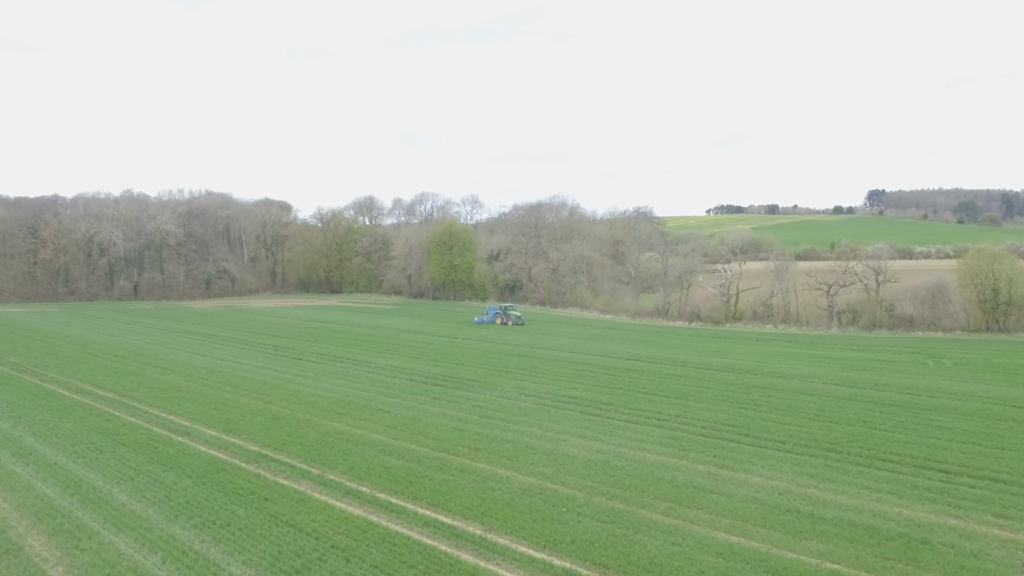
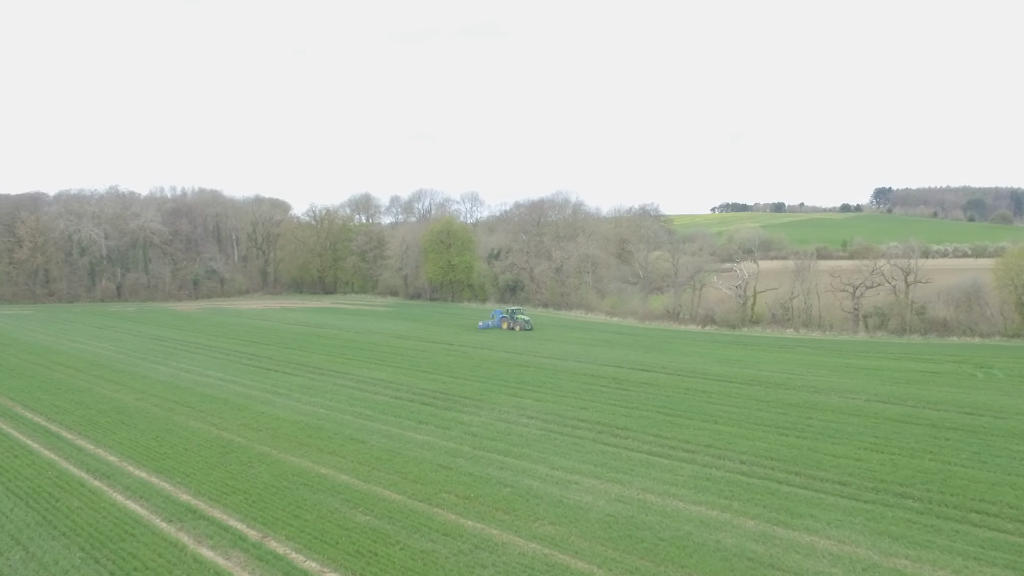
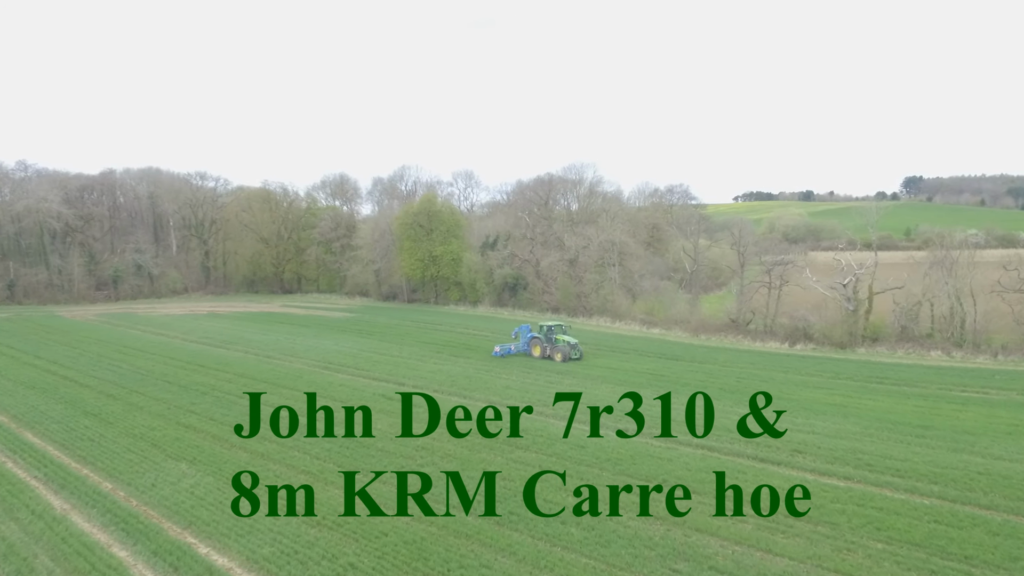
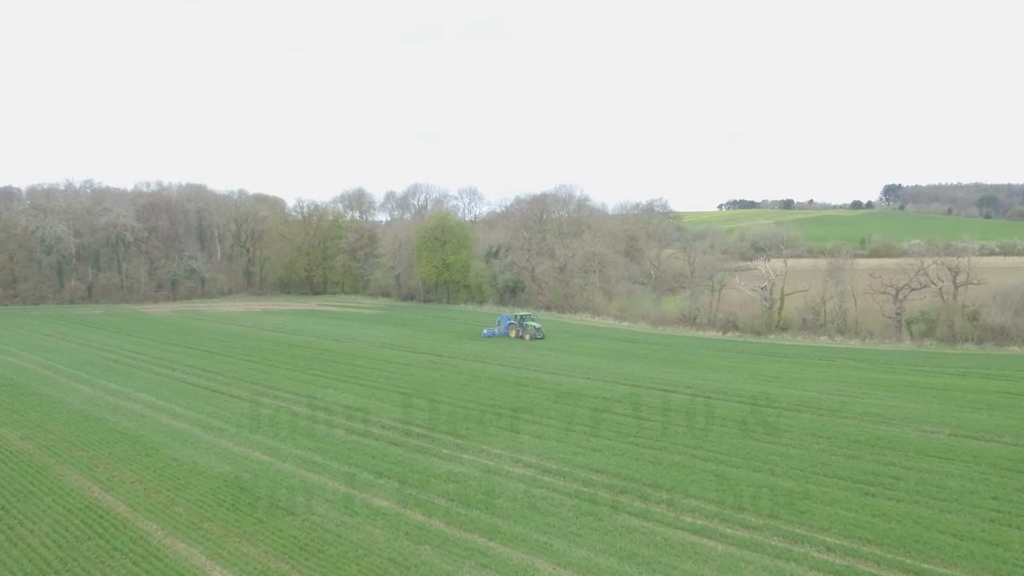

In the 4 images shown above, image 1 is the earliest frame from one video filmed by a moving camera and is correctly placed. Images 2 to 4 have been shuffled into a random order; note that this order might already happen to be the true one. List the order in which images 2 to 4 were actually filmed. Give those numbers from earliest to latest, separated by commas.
2, 4, 3
